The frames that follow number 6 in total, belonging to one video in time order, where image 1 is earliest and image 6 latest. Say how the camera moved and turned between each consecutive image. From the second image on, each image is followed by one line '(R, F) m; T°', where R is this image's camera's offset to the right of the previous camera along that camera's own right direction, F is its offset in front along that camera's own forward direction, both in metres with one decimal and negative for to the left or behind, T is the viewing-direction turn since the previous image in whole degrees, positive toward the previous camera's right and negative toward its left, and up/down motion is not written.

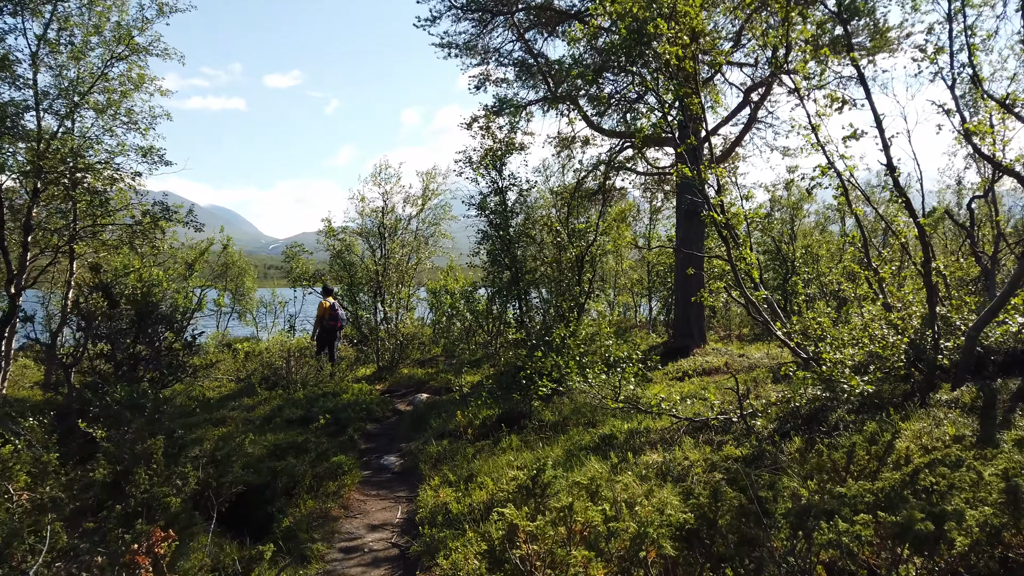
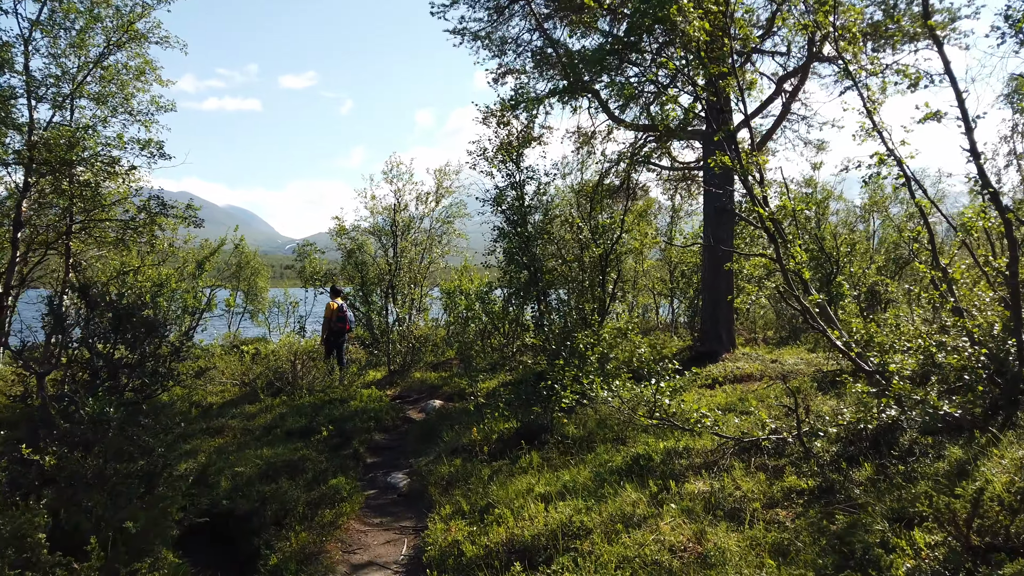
(0.0, +0.6) m; -1°
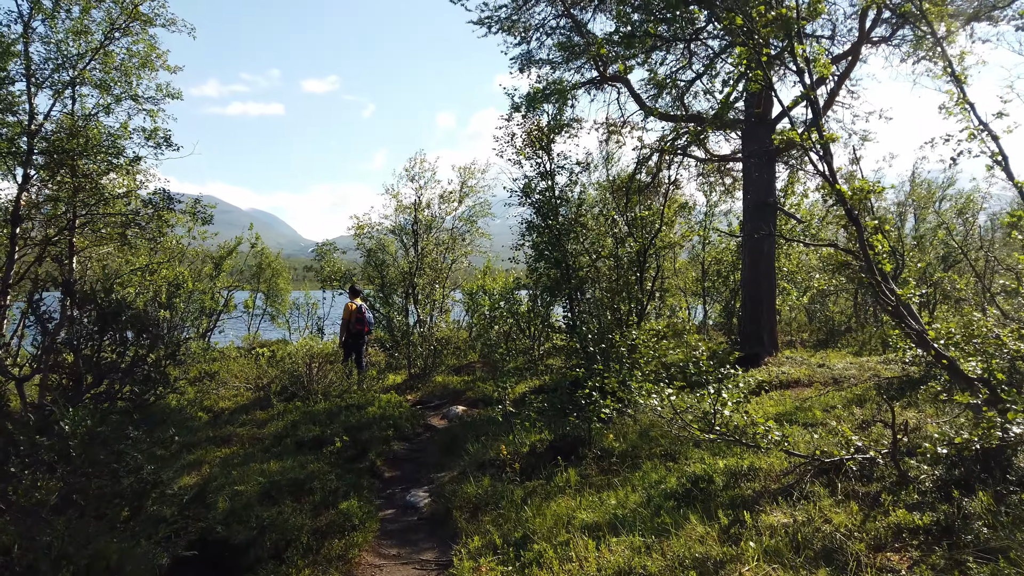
(-0.1, +0.7) m; -2°
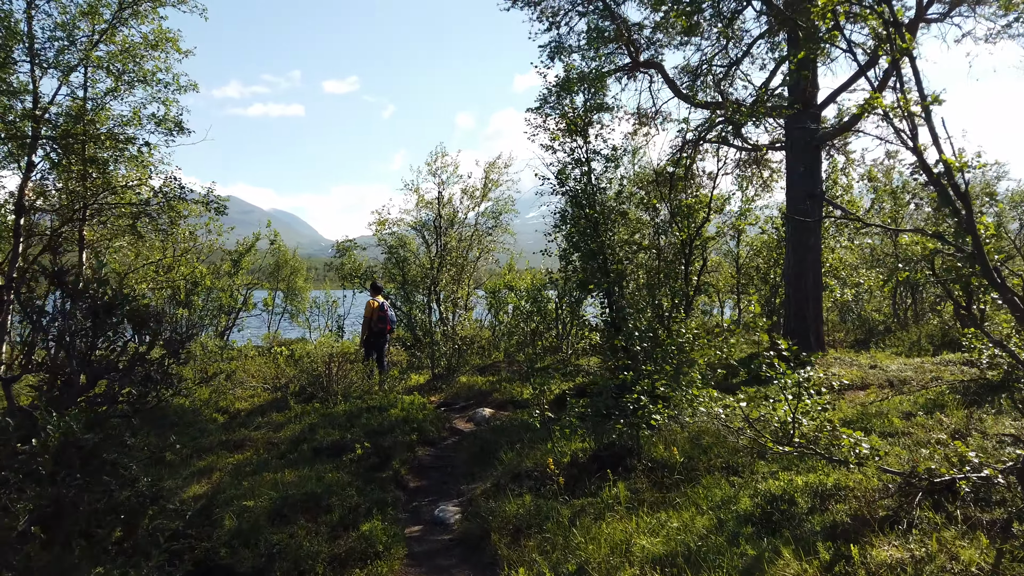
(-0.1, +0.6) m; -1°
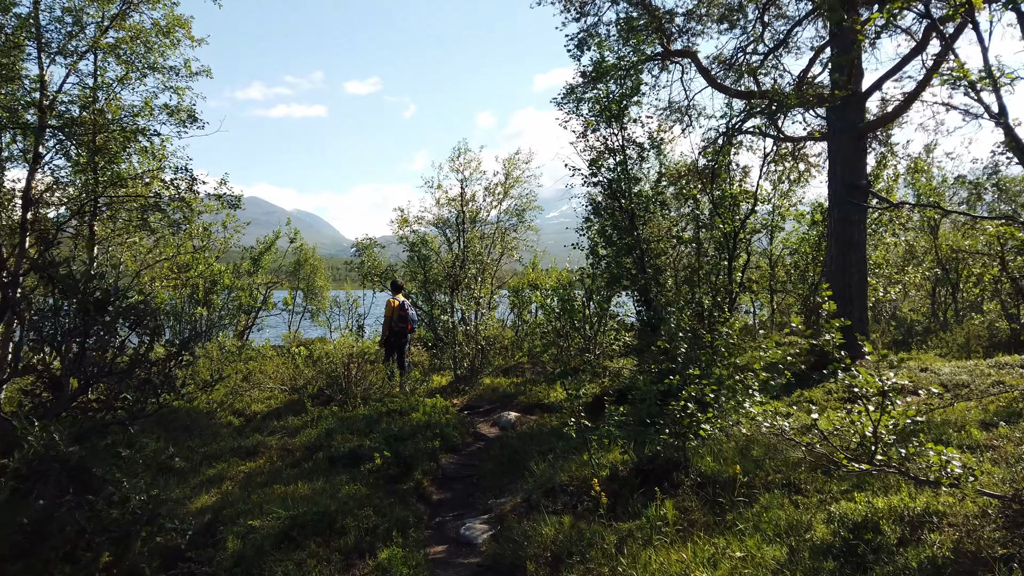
(-0.1, +0.5) m; -1°
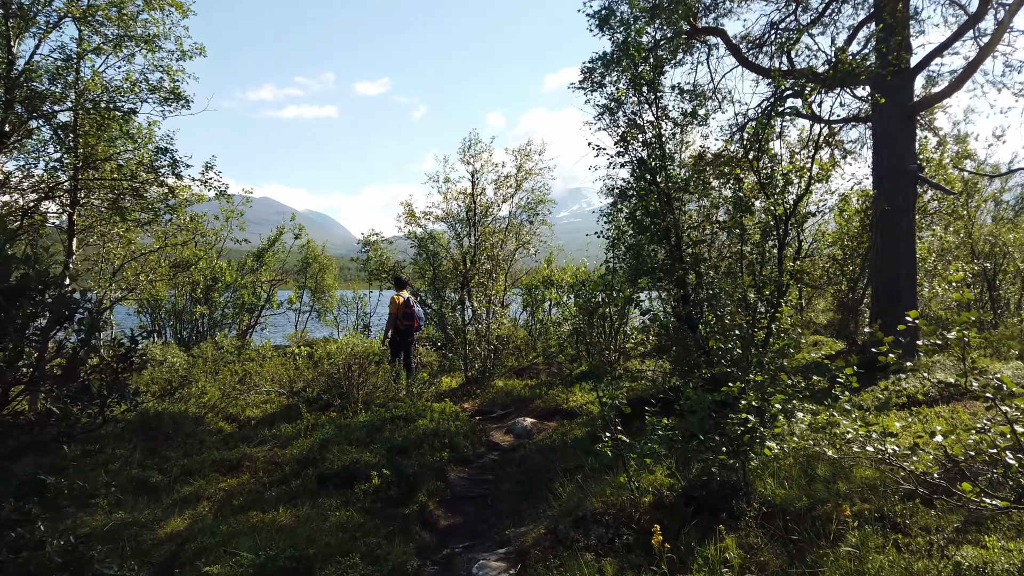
(-0.1, +0.8) m; -1°
